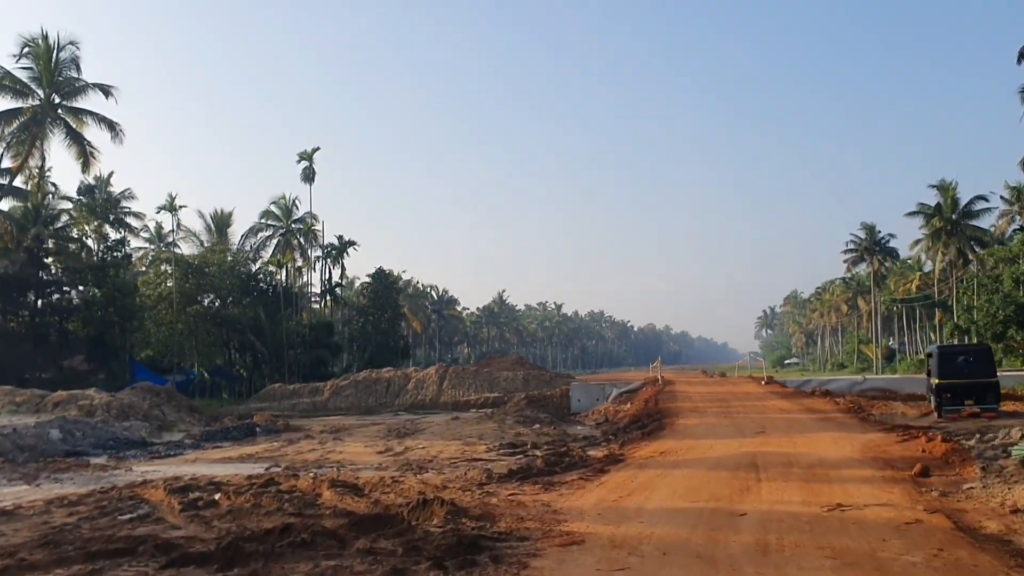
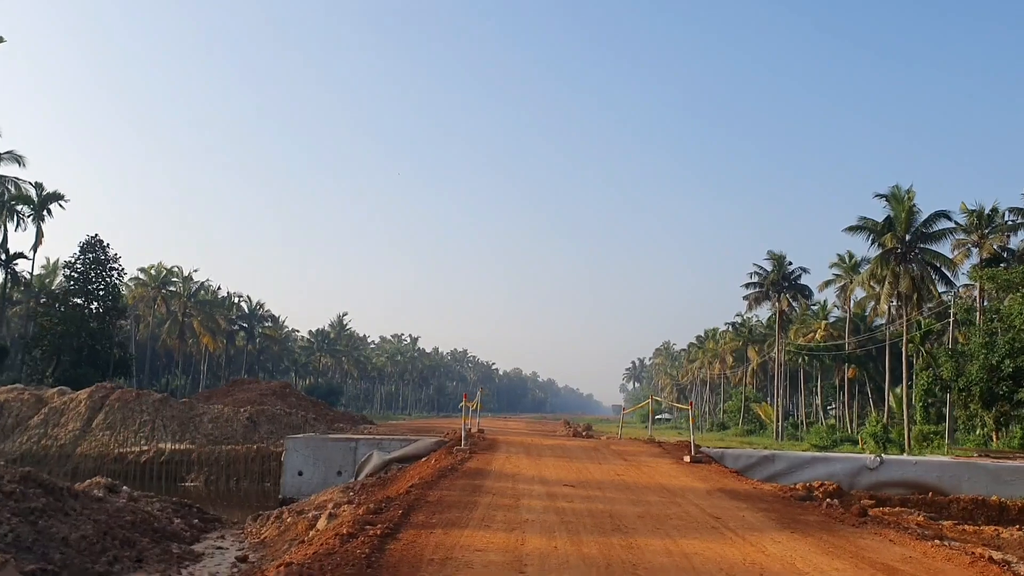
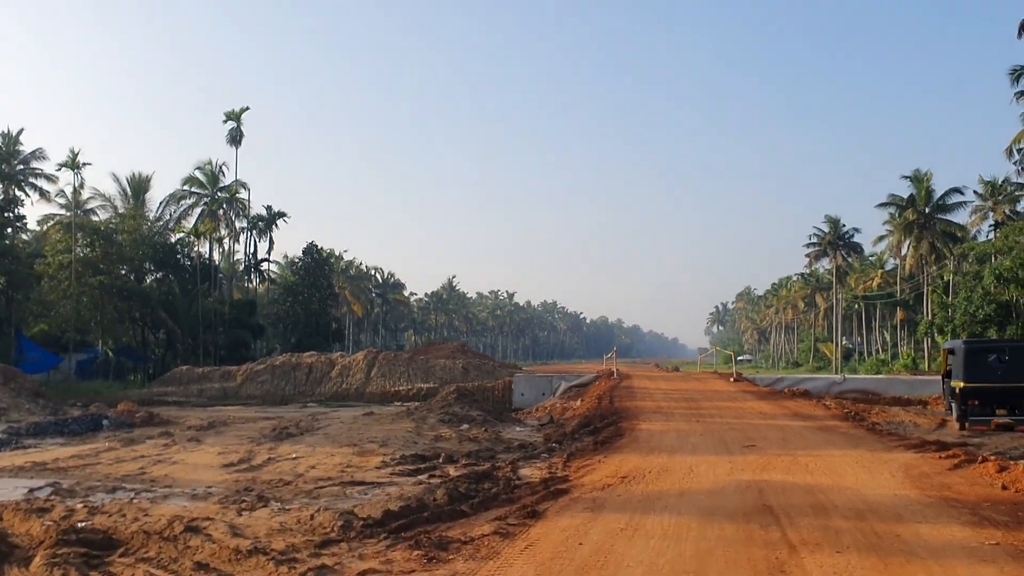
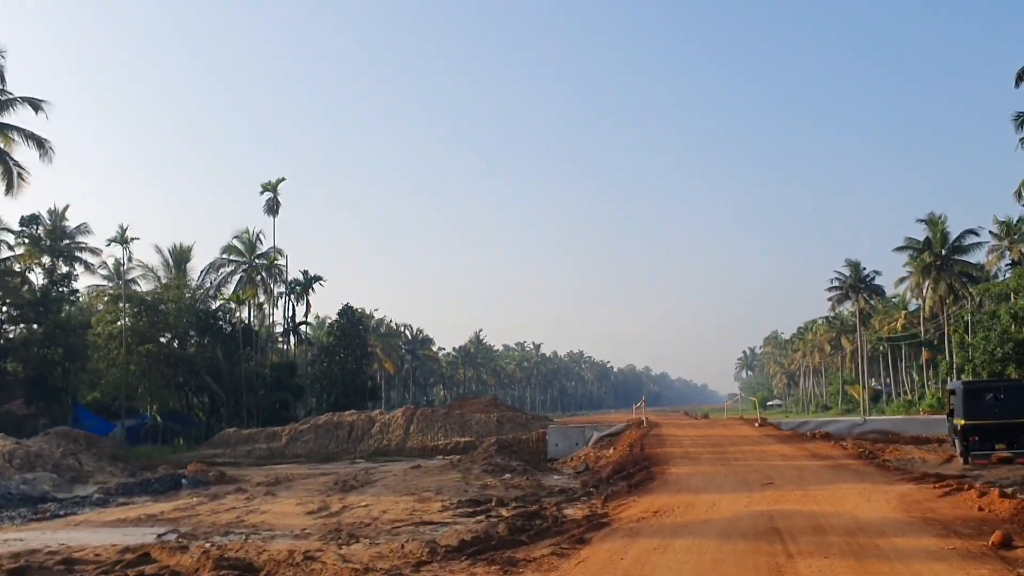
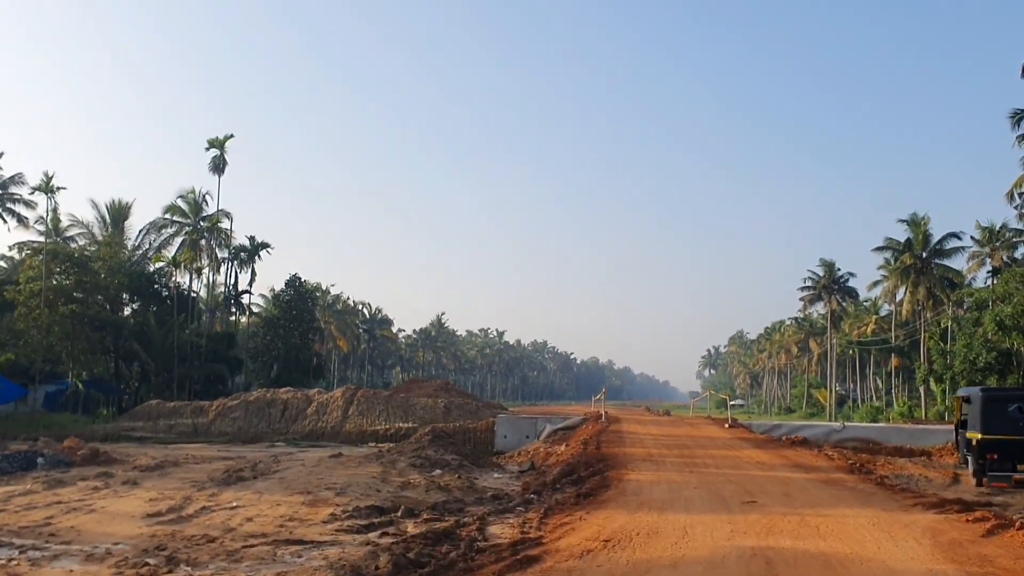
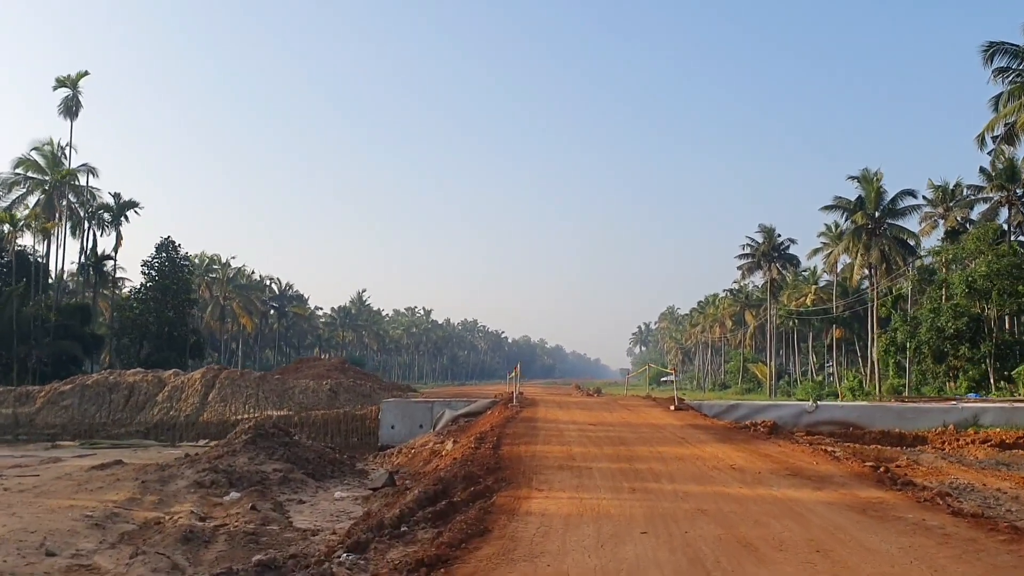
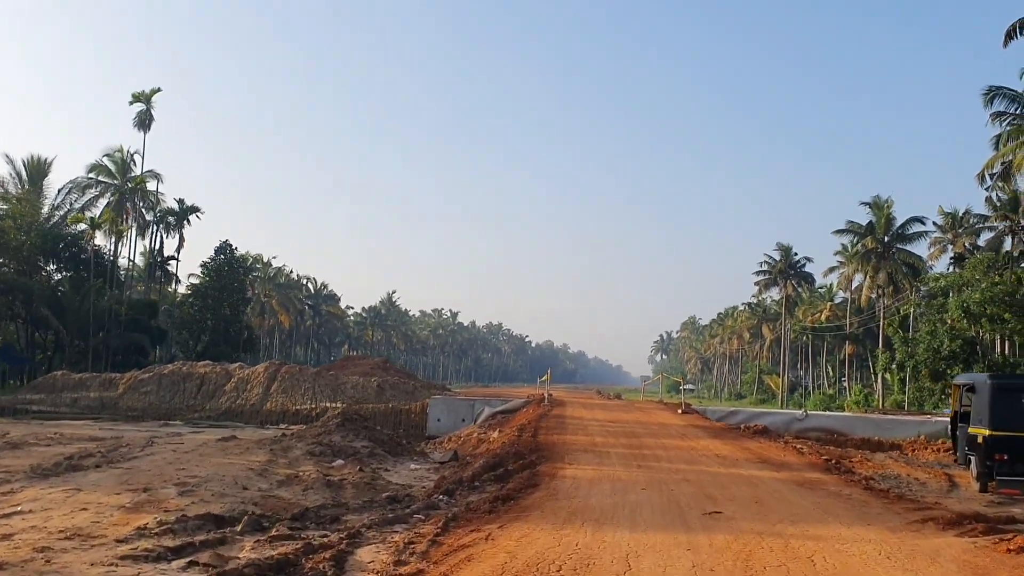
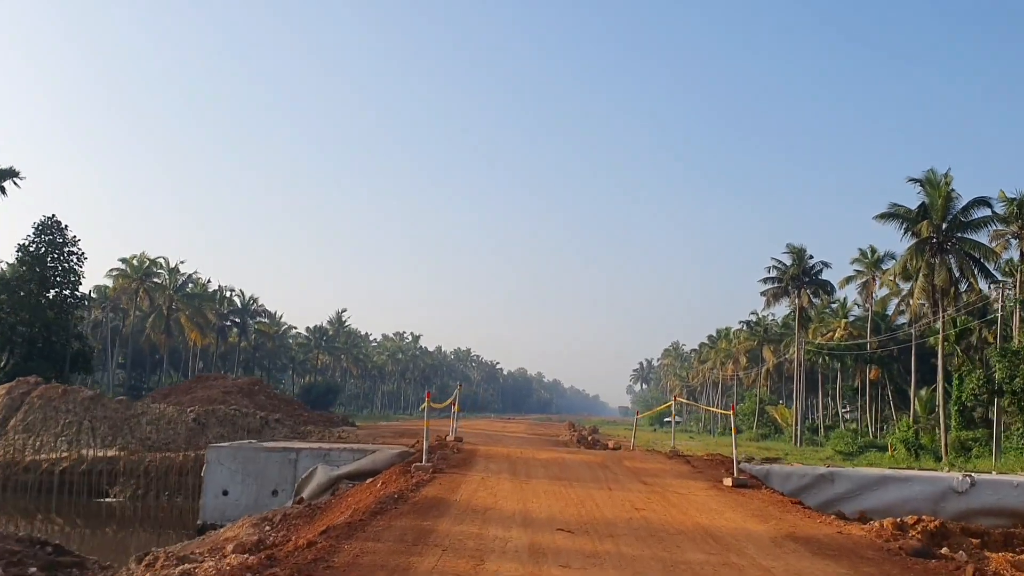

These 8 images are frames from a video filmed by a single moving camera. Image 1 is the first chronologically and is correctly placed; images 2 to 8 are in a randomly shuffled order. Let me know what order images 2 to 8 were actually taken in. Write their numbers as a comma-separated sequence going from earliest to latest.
4, 3, 5, 7, 6, 2, 8
